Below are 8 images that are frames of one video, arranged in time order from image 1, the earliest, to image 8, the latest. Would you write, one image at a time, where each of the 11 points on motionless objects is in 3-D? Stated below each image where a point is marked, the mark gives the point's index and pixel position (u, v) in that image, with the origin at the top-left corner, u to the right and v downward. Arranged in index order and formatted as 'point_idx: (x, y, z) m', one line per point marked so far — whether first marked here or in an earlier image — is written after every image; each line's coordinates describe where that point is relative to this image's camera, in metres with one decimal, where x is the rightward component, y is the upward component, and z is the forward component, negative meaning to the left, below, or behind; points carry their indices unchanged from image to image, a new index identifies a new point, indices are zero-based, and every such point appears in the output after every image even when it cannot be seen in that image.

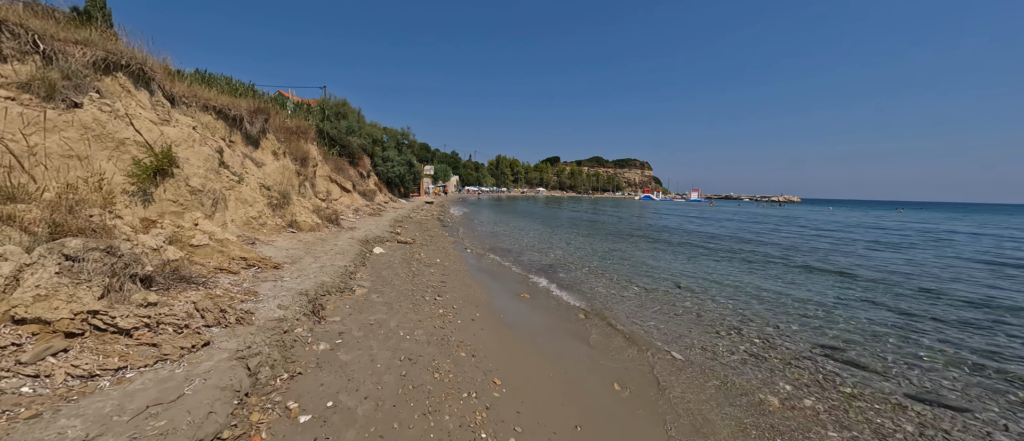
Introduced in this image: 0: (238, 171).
0: (-8.9, +1.5, +11.7) m
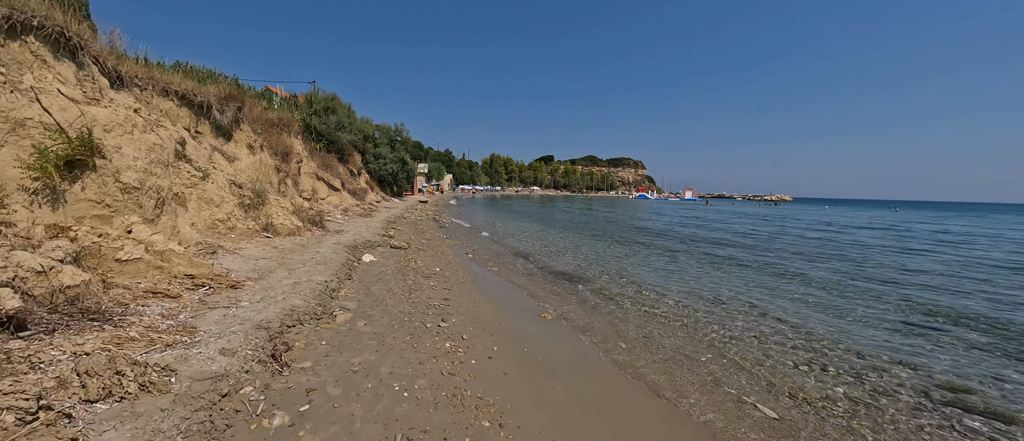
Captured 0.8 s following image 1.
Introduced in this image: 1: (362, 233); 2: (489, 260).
0: (-8.6, +1.5, +10.0) m
1: (-5.5, -0.5, +13.1) m
2: (-0.8, -1.4, +12.3) m
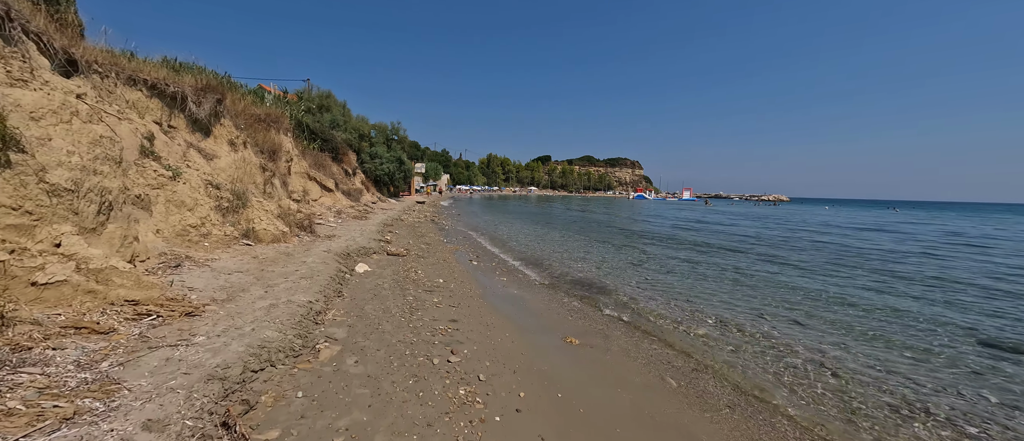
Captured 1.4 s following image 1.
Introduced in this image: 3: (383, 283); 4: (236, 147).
0: (-8.3, +1.3, +8.8) m
1: (-5.2, -0.6, +11.9) m
2: (-0.5, -1.5, +11.2) m
3: (-2.8, -1.4, +7.9) m
4: (-8.9, +2.4, +11.7) m
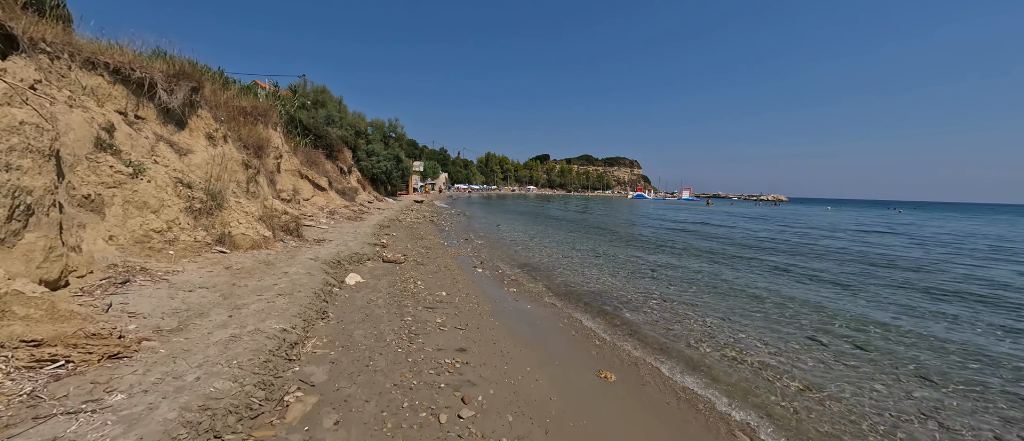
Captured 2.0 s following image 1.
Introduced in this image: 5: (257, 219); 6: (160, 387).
0: (-8.0, +1.2, +7.6) m
1: (-4.9, -0.7, +10.8) m
2: (-0.2, -1.6, +10.1) m
3: (-2.5, -1.5, +6.8) m
4: (-8.7, +2.3, +10.6) m
5: (-6.7, 0.0, +9.5) m
6: (-3.0, -1.4, +3.1) m
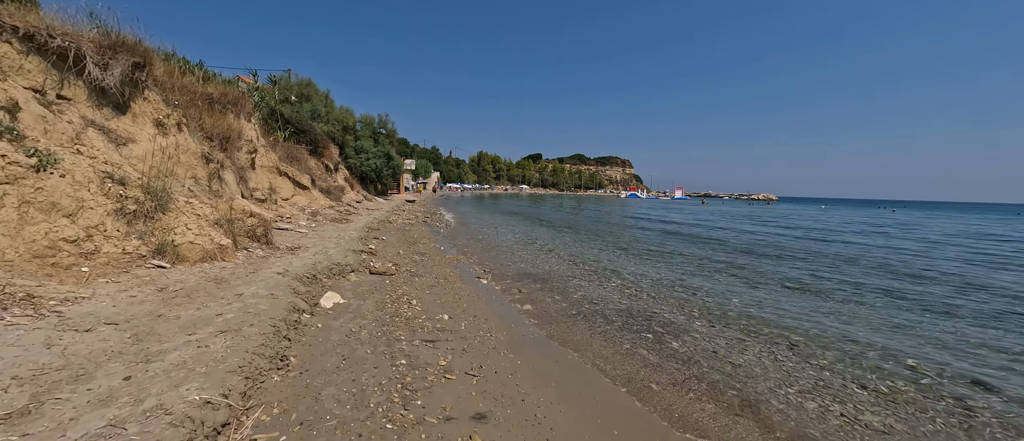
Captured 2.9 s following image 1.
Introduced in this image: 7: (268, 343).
0: (-7.6, +1.1, +5.9) m
1: (-4.7, -0.8, +9.1) m
2: (0.0, -1.7, +8.6) m
3: (-2.2, -1.5, +5.1) m
4: (-8.4, +2.2, +8.8) m
5: (-6.4, -0.1, +7.8) m
6: (-2.6, -1.5, +1.5) m
7: (-2.8, -1.4, +4.2) m
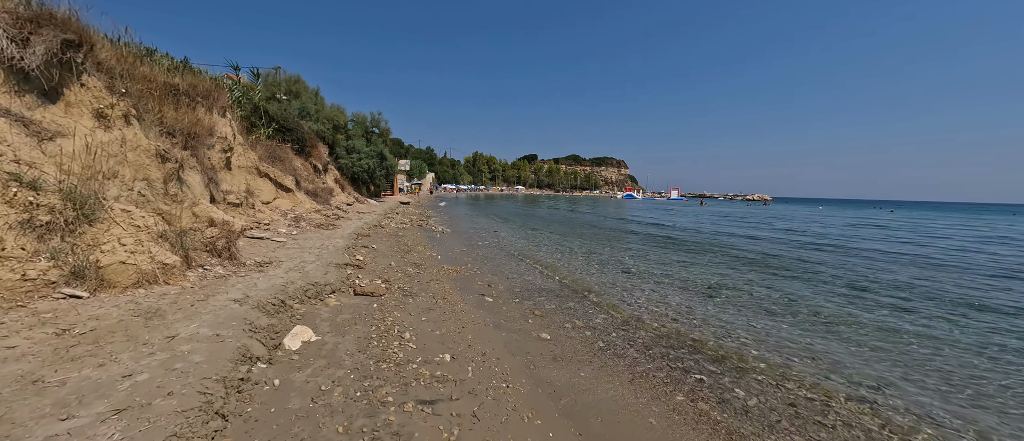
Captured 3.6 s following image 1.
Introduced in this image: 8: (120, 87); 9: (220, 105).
0: (-7.4, +0.9, +4.5) m
1: (-4.5, -1.0, +7.7) m
2: (+0.3, -1.9, +7.2) m
3: (-1.9, -1.7, +3.8) m
4: (-8.2, +2.0, +7.4) m
5: (-6.2, -0.3, +6.4) m
6: (-2.3, -1.7, +0.1) m
7: (-2.5, -1.6, +2.8) m
8: (-8.7, +2.9, +8.1) m
9: (-10.6, +4.2, +13.2) m
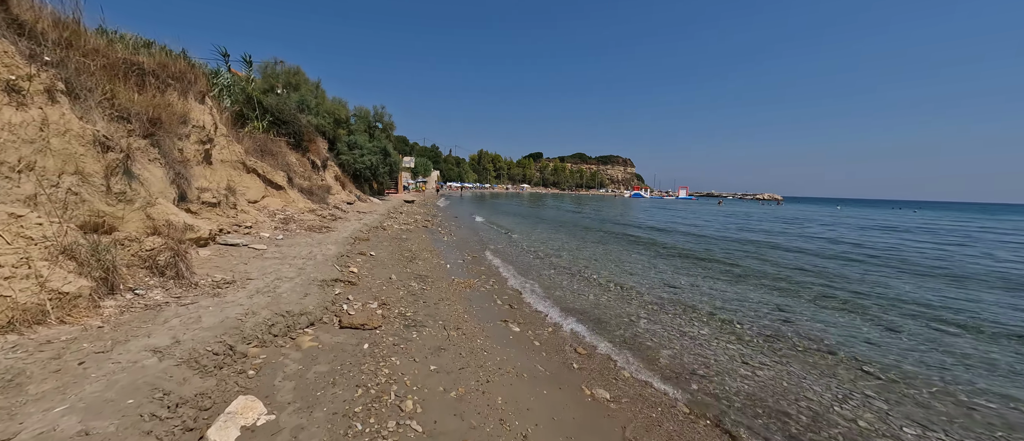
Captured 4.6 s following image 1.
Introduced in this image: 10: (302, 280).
0: (-6.9, +0.8, +2.8) m
1: (-3.9, -1.1, +6.0) m
2: (+0.8, -2.0, +5.4) m
3: (-1.4, -1.9, +2.0) m
4: (-7.6, +1.9, +5.7) m
5: (-5.6, -0.4, +4.7) m
6: (-1.8, -1.8, -1.6) m
7: (-2.0, -1.7, +1.1) m
8: (-8.1, +2.9, +6.4) m
9: (-10.0, +4.1, +11.6) m
10: (-3.8, -1.1, +6.6) m
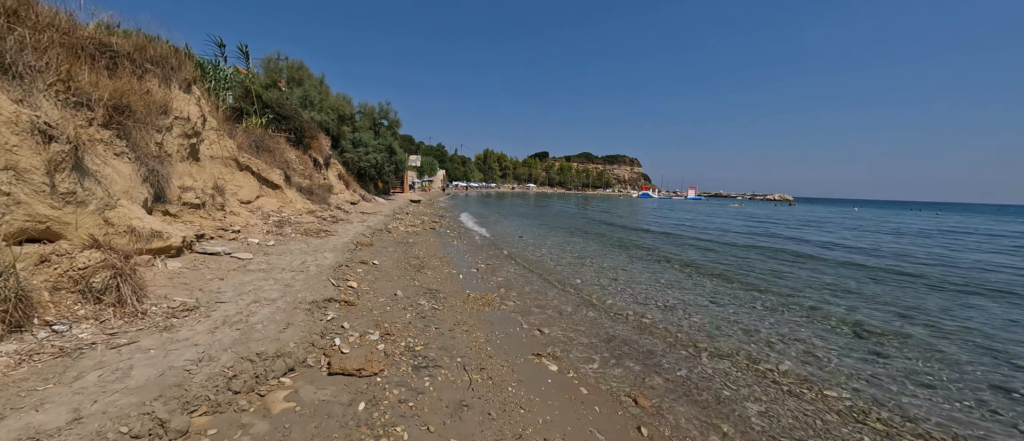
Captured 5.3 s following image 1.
0: (-6.4, +0.7, +1.5) m
1: (-3.4, -1.2, +4.8) m
2: (+1.3, -2.1, +4.1) m
3: (-0.9, -2.0, +0.7) m
4: (-7.1, +1.8, +4.5) m
5: (-5.1, -0.5, +3.5) m
6: (-1.4, -2.0, -2.9) m
7: (-1.6, -1.8, -0.2) m
8: (-7.6, +2.8, +5.2) m
9: (-9.4, +4.1, +10.4) m
10: (-3.3, -1.2, +5.3) m
